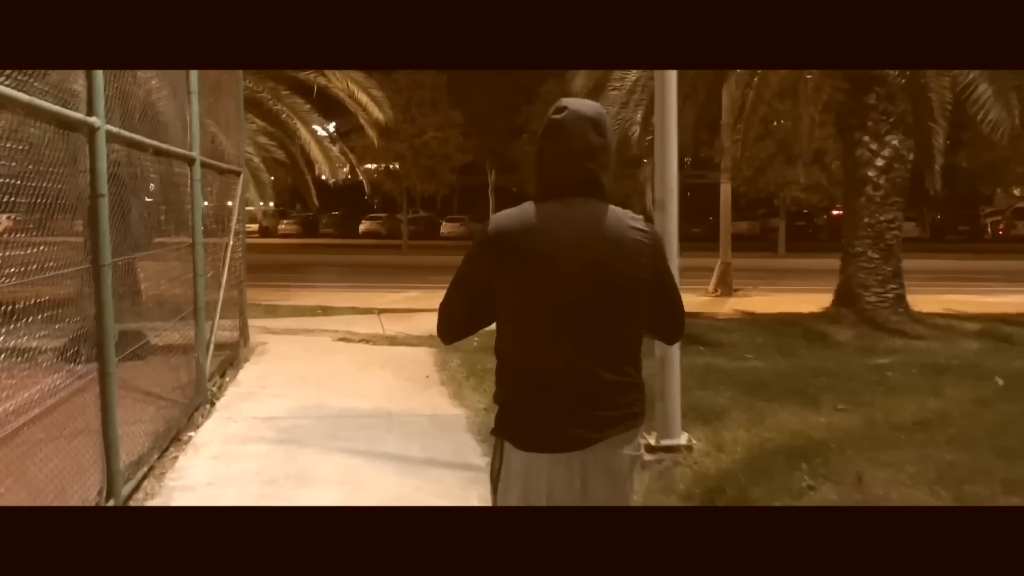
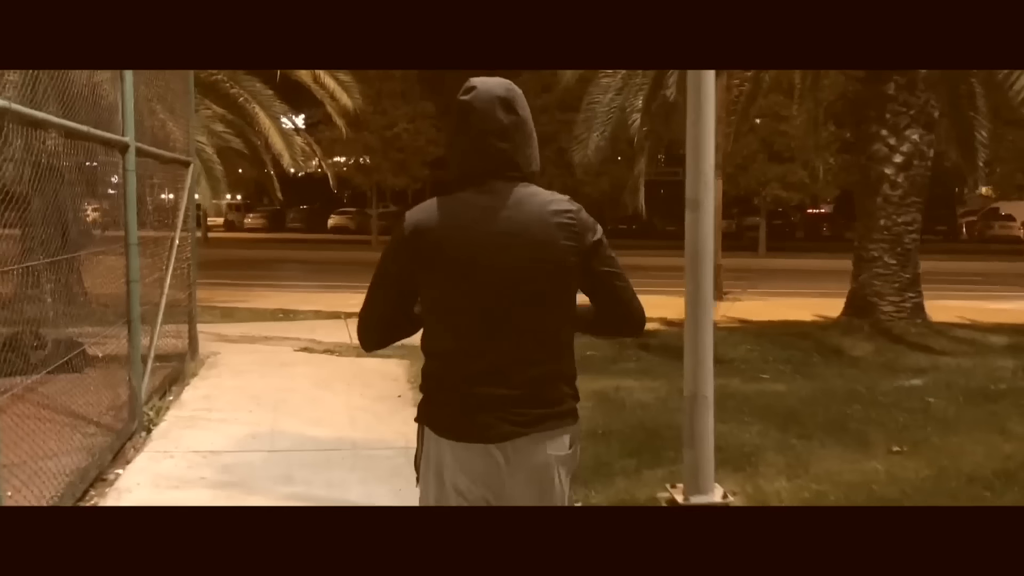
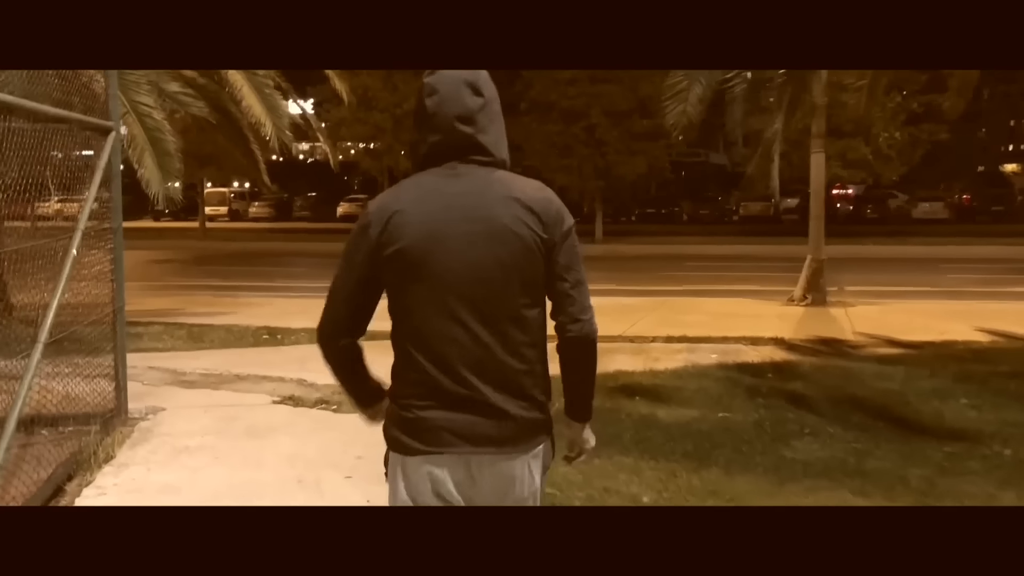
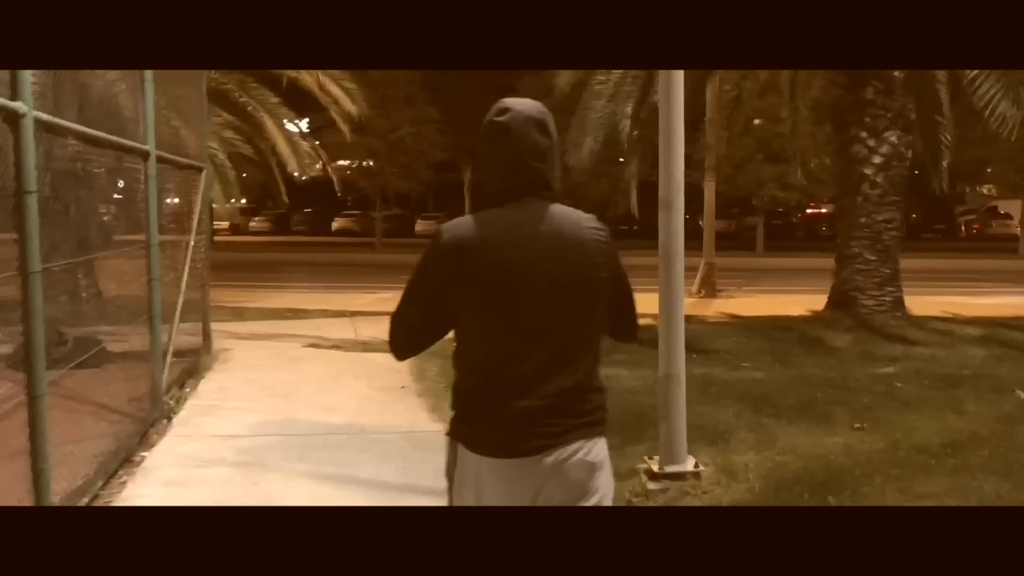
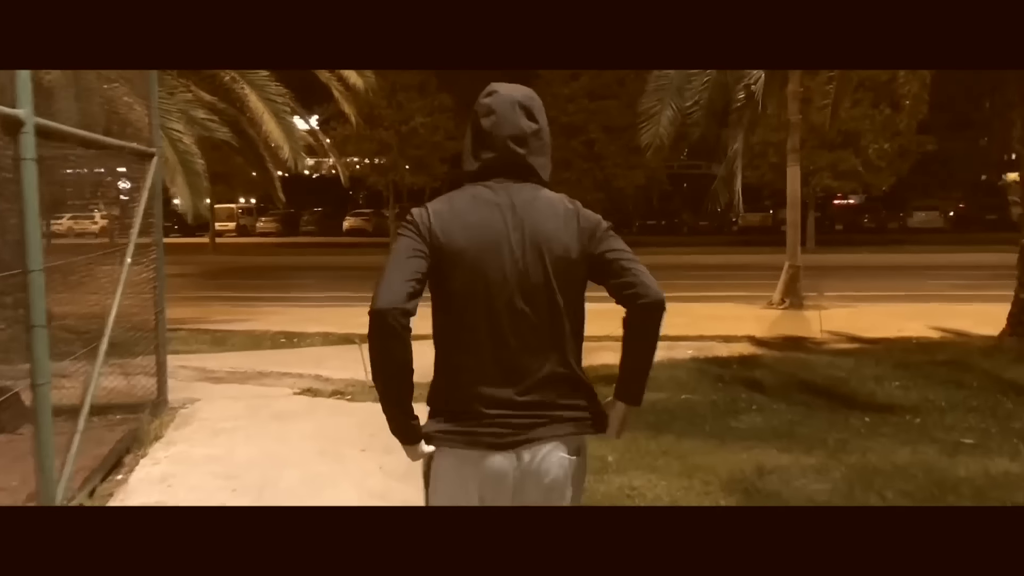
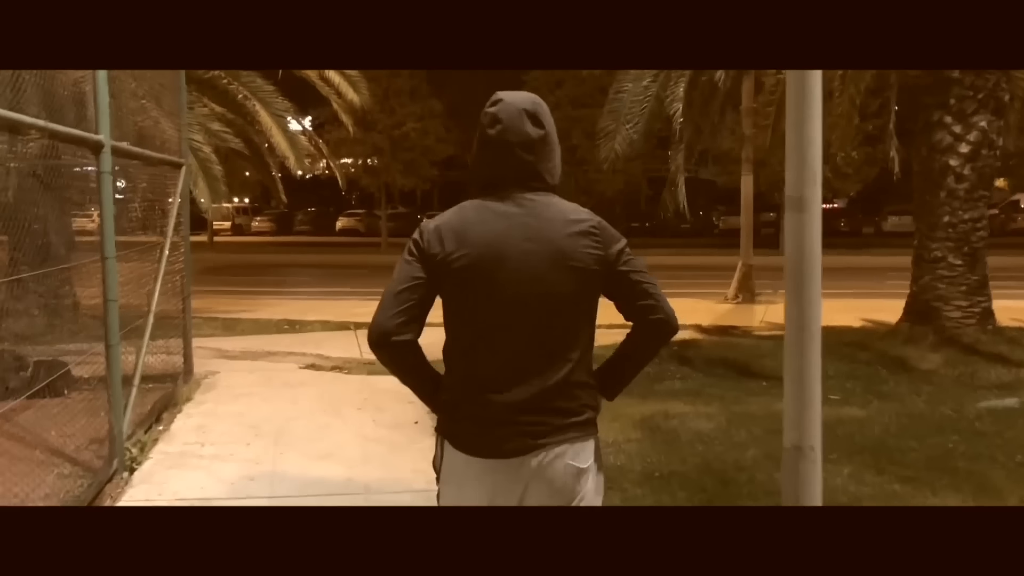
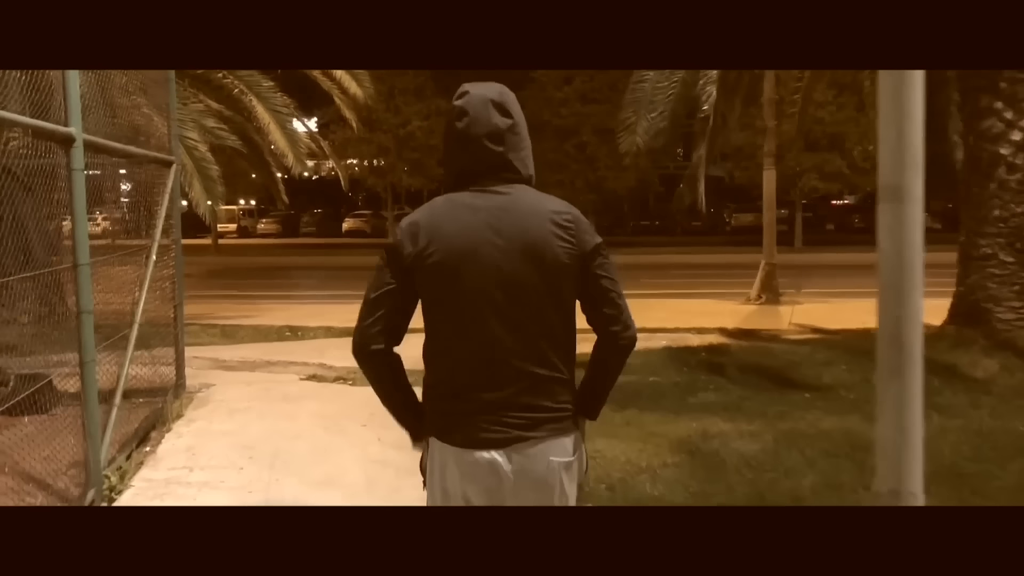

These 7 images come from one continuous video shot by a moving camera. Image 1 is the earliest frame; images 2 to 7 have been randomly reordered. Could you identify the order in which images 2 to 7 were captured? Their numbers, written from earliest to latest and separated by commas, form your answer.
4, 2, 6, 7, 5, 3
